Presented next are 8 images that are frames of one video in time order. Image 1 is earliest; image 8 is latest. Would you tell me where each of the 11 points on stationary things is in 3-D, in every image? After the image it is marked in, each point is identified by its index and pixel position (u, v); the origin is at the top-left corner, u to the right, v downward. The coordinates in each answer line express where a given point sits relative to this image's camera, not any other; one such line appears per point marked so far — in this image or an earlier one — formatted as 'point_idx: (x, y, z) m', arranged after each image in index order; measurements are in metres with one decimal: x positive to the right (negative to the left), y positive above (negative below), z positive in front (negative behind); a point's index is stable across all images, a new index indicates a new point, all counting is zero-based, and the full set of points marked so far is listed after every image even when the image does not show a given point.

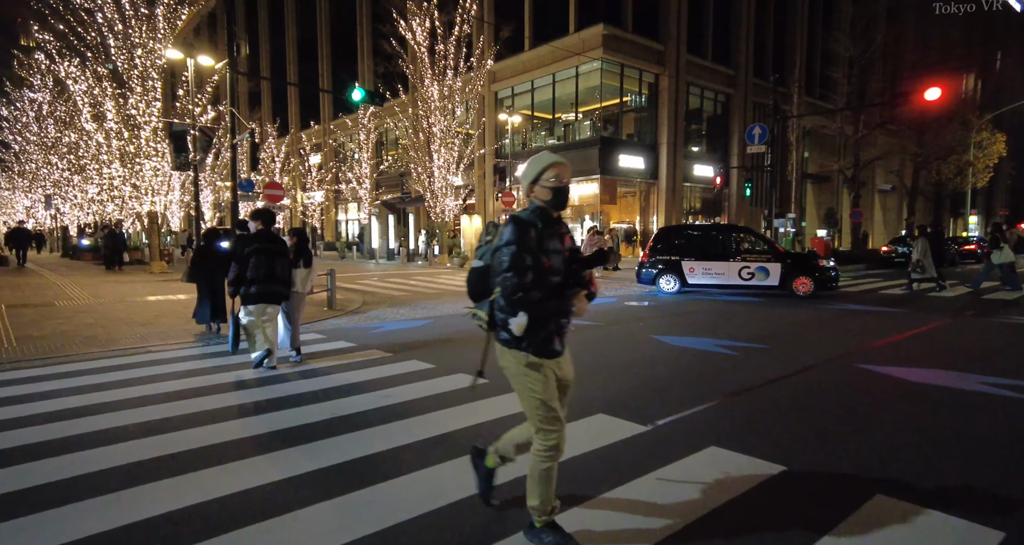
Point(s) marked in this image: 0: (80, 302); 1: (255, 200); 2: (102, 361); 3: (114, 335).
0: (-9.1, -0.7, +12.4) m
1: (-7.5, +2.1, +17.3) m
2: (-5.3, -1.2, +7.7) m
3: (-6.3, -1.0, +9.3) m
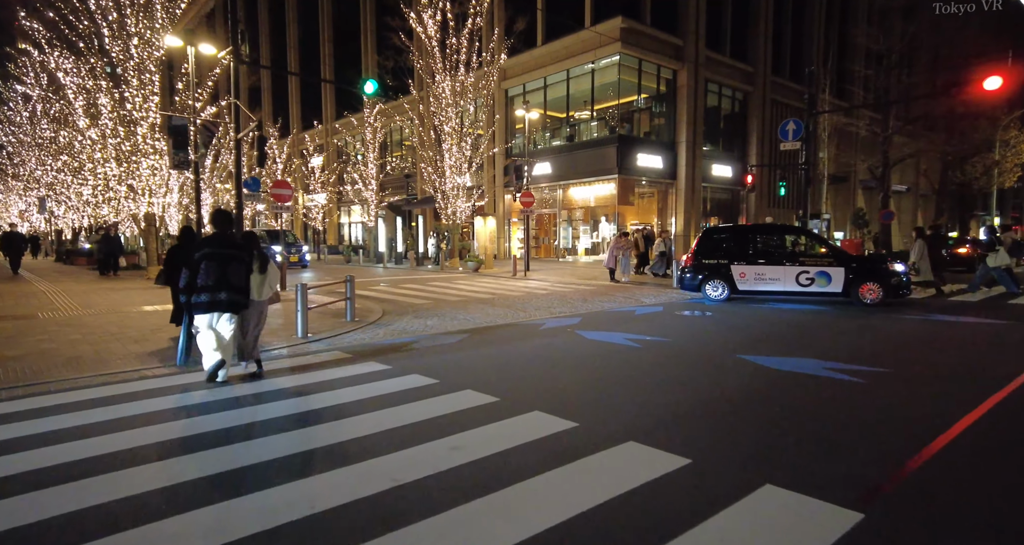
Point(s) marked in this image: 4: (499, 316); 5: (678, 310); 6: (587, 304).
0: (-8.4, -0.8, +11.1) m
1: (-6.8, +2.0, +16.0) m
2: (-4.5, -1.3, +6.4) m
3: (-5.5, -1.1, +8.0) m
4: (-0.2, -0.8, +11.1) m
5: (+3.4, -0.7, +12.0) m
6: (+1.7, -0.7, +13.3) m
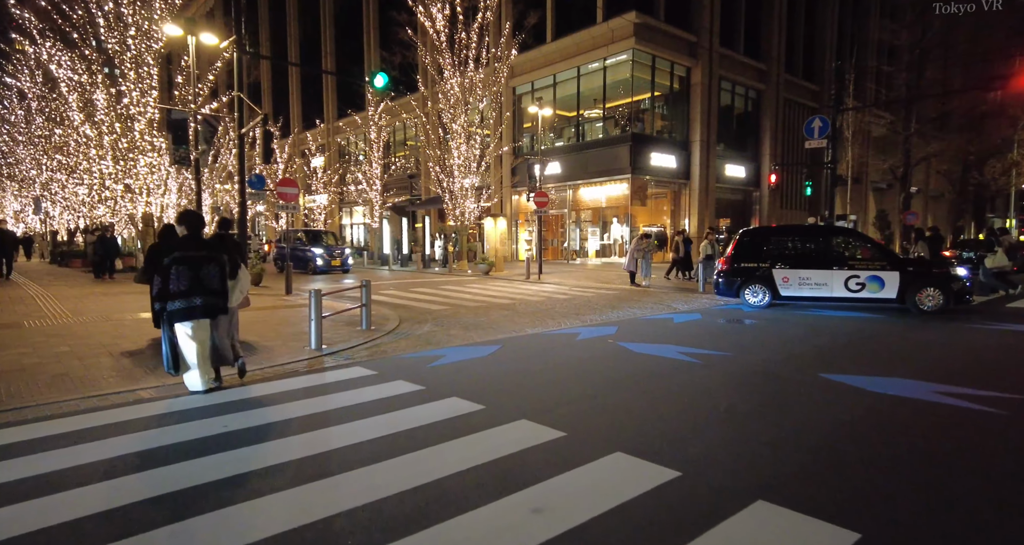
0: (-7.9, -0.9, +10.1) m
1: (-6.3, +1.9, +15.1) m
2: (-4.0, -1.3, +5.5) m
3: (-5.0, -1.2, +7.1) m
4: (+0.3, -0.9, +10.2) m
5: (+3.9, -0.8, +11.1) m
6: (+2.2, -0.8, +12.5) m
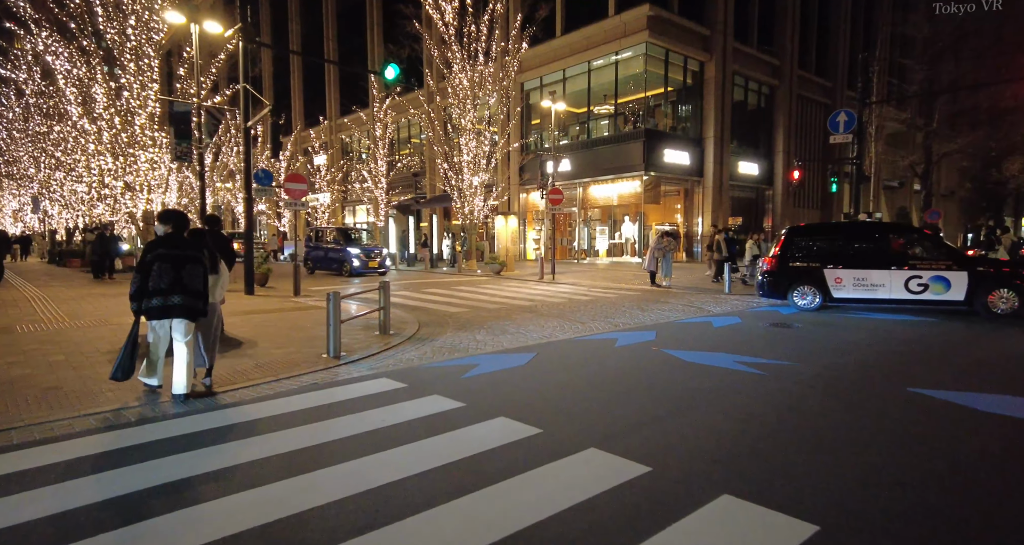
0: (-7.5, -0.9, +9.4) m
1: (-5.8, +1.9, +14.4) m
2: (-3.6, -1.4, +4.8) m
3: (-4.6, -1.2, +6.4) m
4: (+0.8, -0.9, +9.5) m
5: (+4.4, -0.8, +10.4) m
6: (+2.7, -0.8, +11.7) m
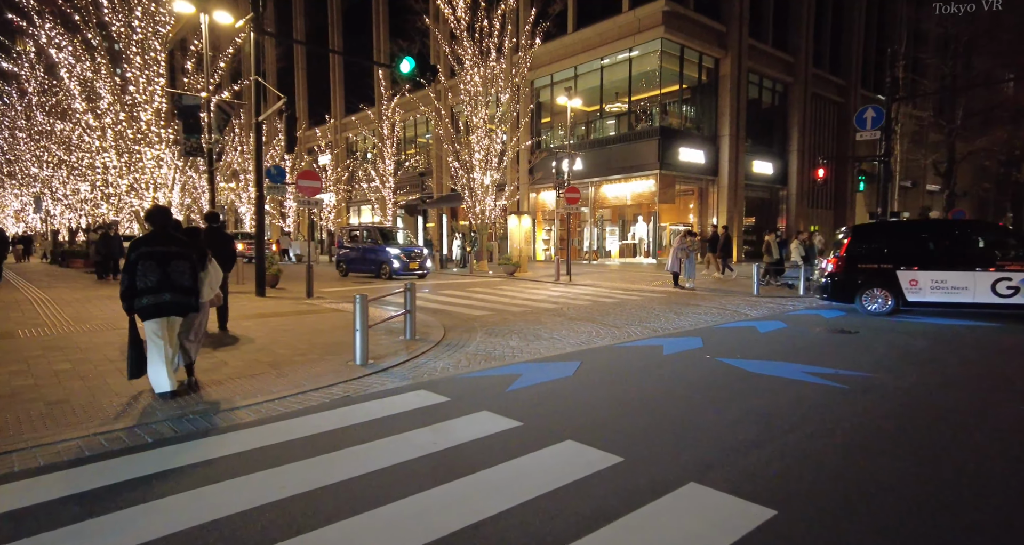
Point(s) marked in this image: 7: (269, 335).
0: (-6.9, -0.9, +8.9) m
1: (-5.3, +1.9, +13.8) m
2: (-3.1, -1.4, +4.2) m
3: (-4.1, -1.2, +5.8) m
4: (+1.3, -0.9, +8.9) m
5: (+4.9, -0.9, +9.8) m
6: (+3.2, -0.8, +11.1) m
7: (-3.7, -1.0, +9.0) m
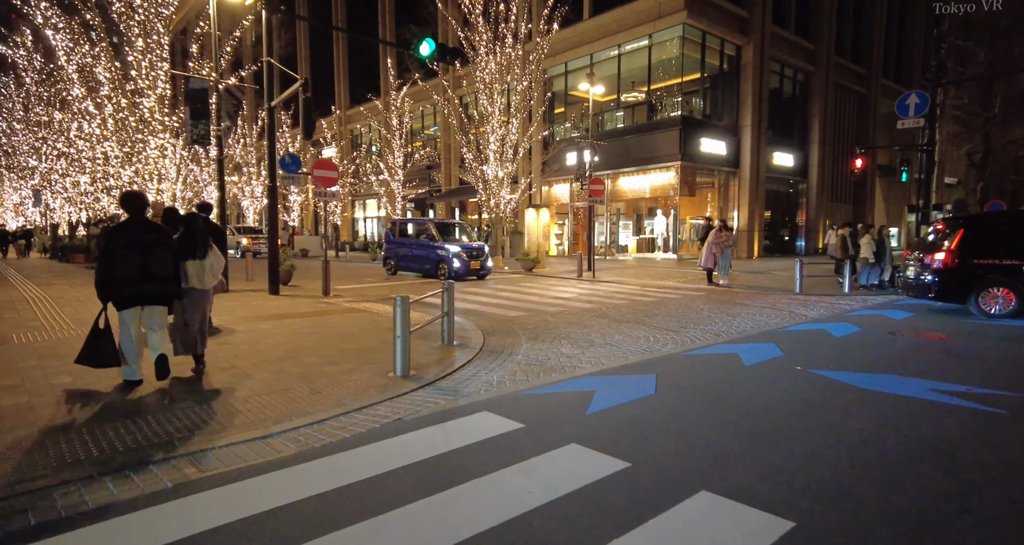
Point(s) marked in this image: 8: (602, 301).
0: (-6.3, -0.9, +8.0) m
1: (-4.6, +1.9, +12.9) m
2: (-2.4, -1.4, +3.3) m
3: (-3.4, -1.2, +4.9) m
4: (+2.0, -0.9, +8.0) m
5: (+5.5, -0.8, +8.9) m
6: (+3.9, -0.8, +10.2) m
7: (-3.0, -0.9, +8.1) m
8: (+2.0, -0.6, +12.8) m
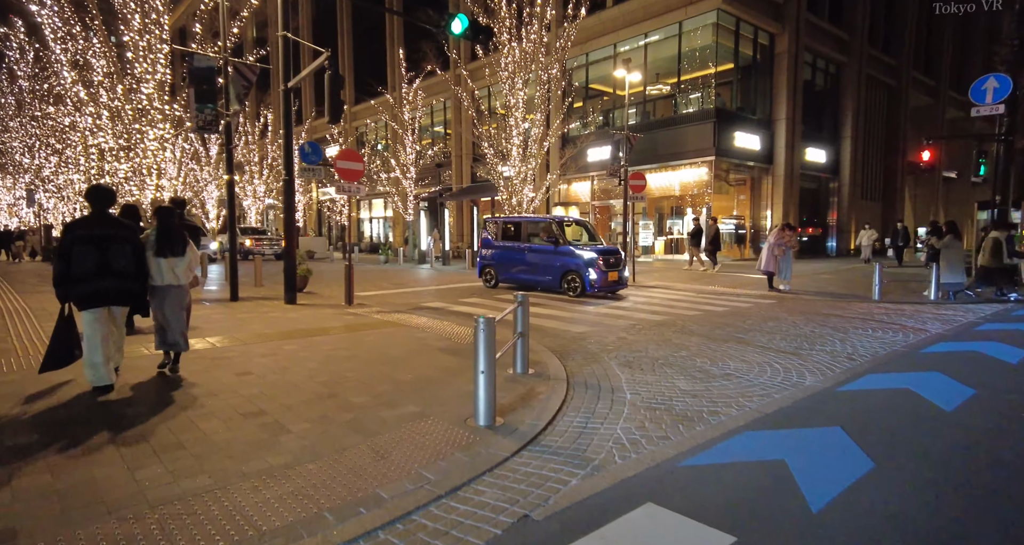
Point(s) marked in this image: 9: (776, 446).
0: (-5.3, -1.0, +6.3) m
1: (-3.7, +1.8, +11.2) m
2: (-1.4, -1.5, +1.7) m
3: (-2.4, -1.3, +3.3) m
4: (+2.9, -1.0, +6.4) m
5: (+6.5, -0.9, +7.3) m
6: (+4.9, -0.9, +8.6) m
7: (-2.0, -1.1, +6.5) m
8: (+3.0, -0.7, +11.2) m
9: (+1.7, -1.2, +4.2) m
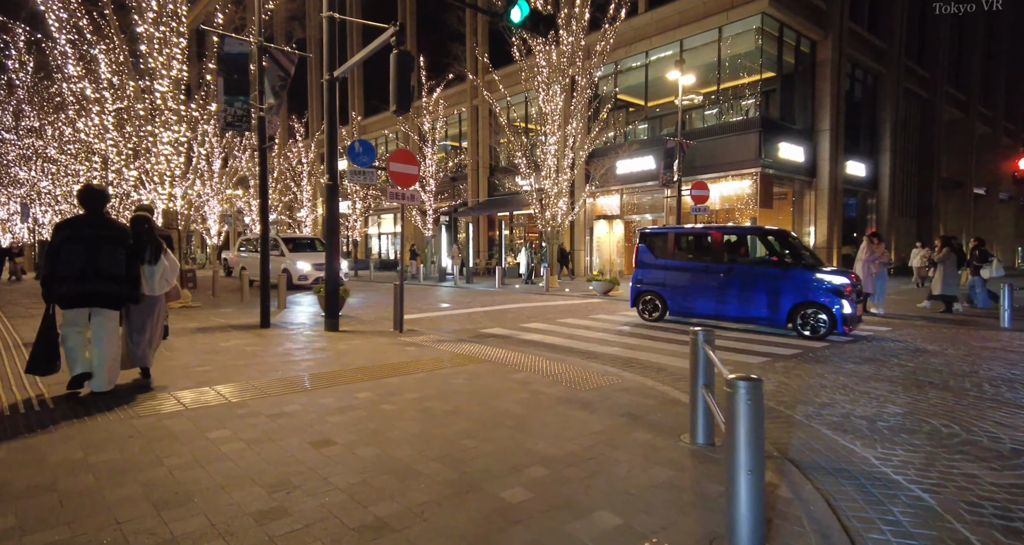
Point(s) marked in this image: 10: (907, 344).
0: (-3.8, -1.2, +4.5) m
1: (-2.2, +1.5, +9.5) m
2: (+0.1, -1.6, -0.1) m
3: (-0.9, -1.5, +1.5) m
4: (+4.4, -1.3, +4.6) m
5: (+8.0, -1.2, +5.5) m
6: (+6.3, -1.2, +6.8) m
7: (-0.6, -1.3, +4.7) m
8: (+4.4, -1.1, +9.4) m
9: (+3.2, -1.4, +2.4) m
10: (+6.4, -1.1, +9.1) m
